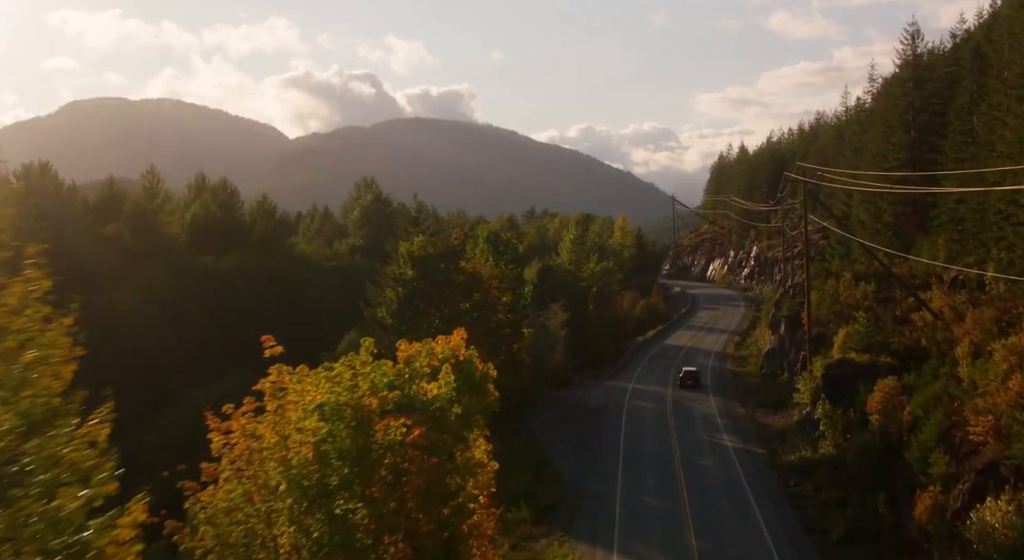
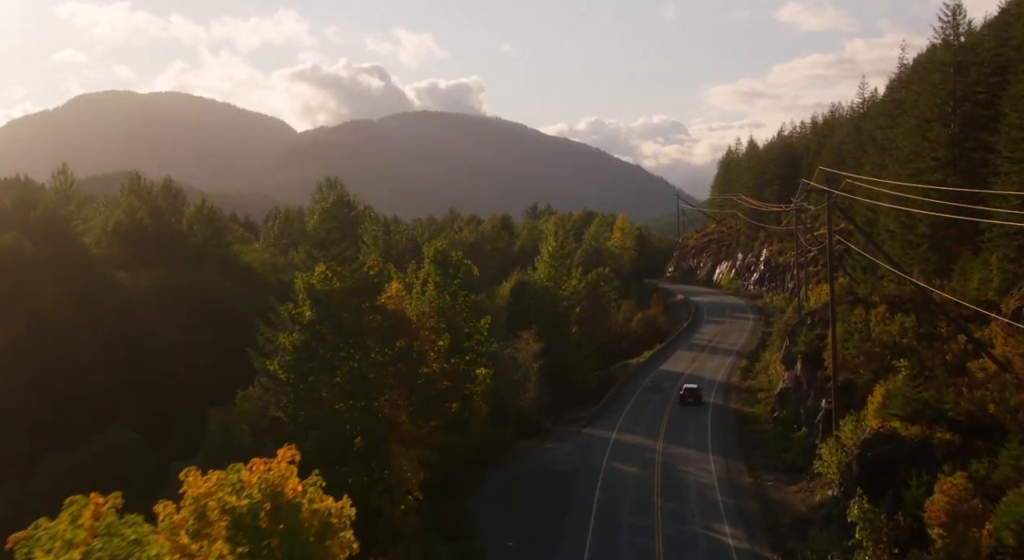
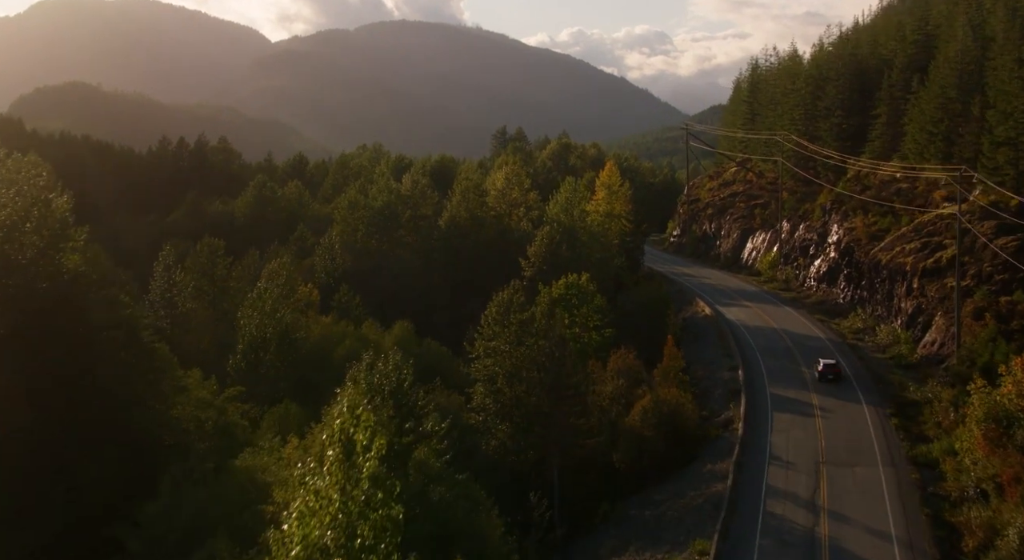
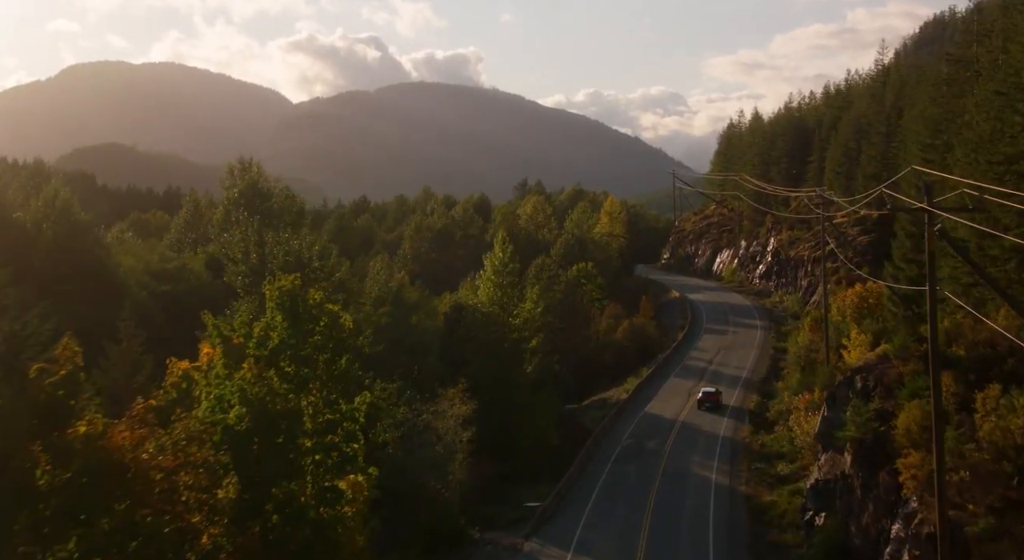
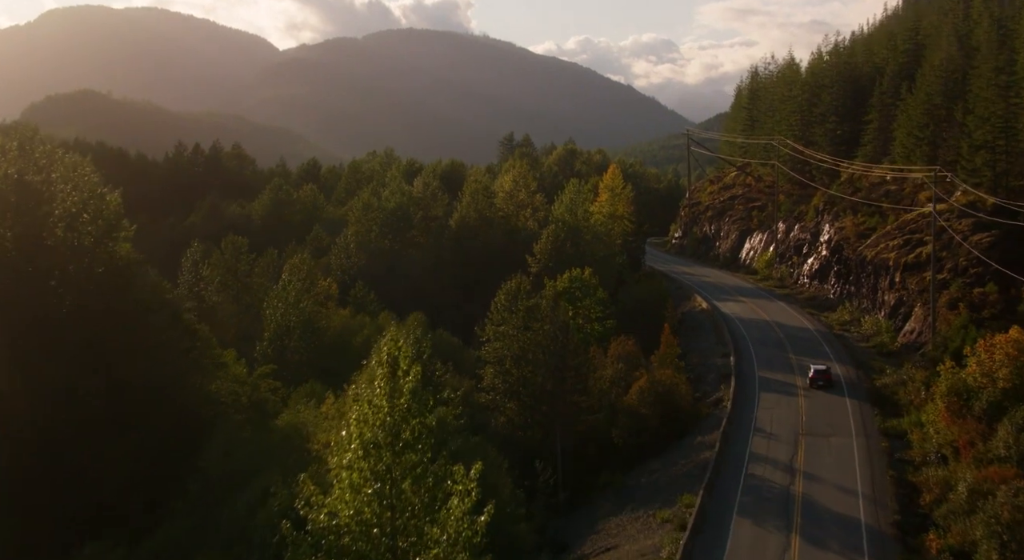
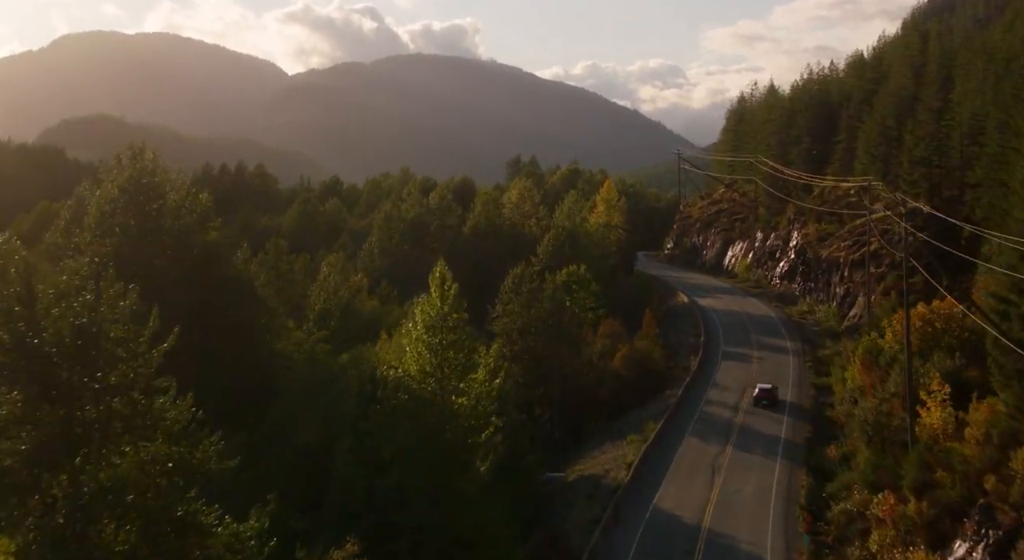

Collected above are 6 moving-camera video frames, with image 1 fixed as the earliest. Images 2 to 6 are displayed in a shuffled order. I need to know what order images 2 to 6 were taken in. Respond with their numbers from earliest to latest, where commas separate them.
2, 4, 6, 5, 3
